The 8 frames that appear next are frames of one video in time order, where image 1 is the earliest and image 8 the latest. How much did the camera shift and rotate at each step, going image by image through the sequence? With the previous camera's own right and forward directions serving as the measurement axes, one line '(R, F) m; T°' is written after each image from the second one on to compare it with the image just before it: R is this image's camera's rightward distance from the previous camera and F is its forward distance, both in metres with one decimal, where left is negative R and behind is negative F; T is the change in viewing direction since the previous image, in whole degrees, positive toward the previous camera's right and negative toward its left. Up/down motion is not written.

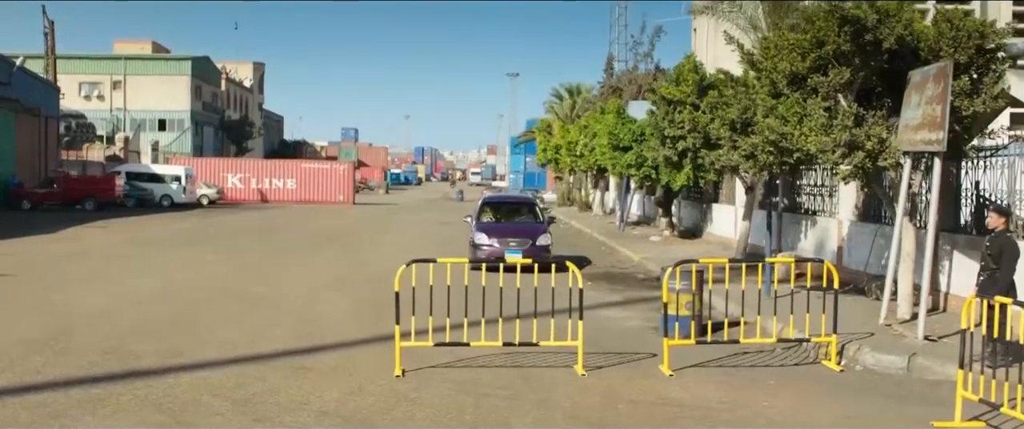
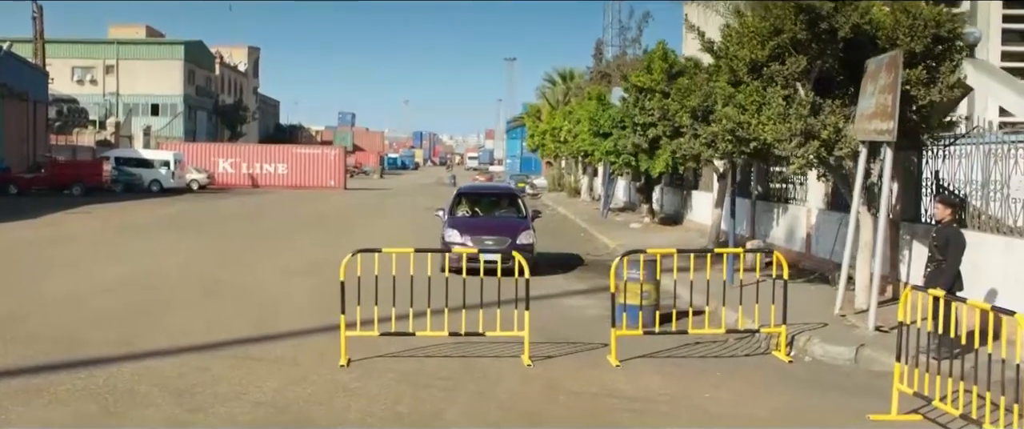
(+0.5, 0.0) m; 0°
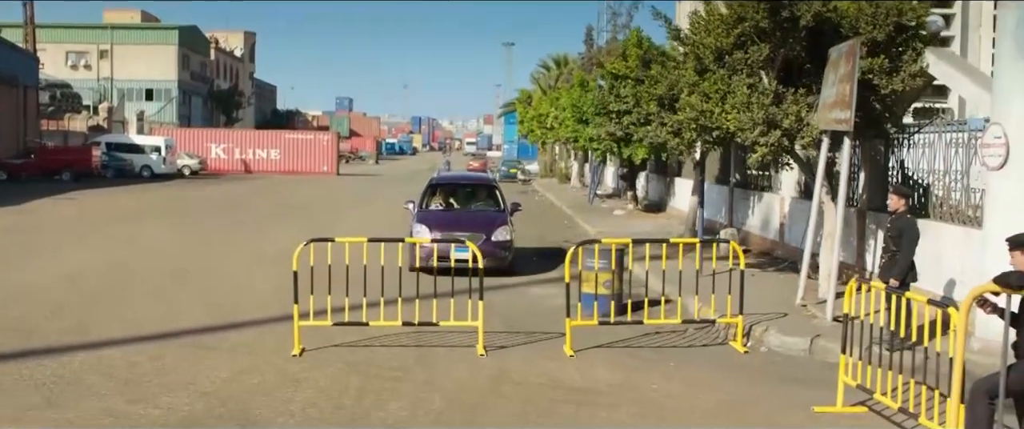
(+0.5, 0.0) m; 0°
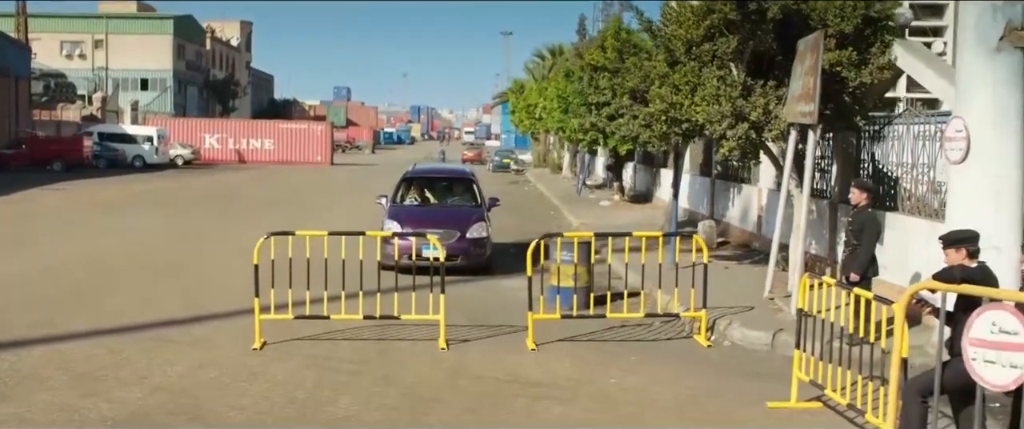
(+0.4, 0.0) m; 0°
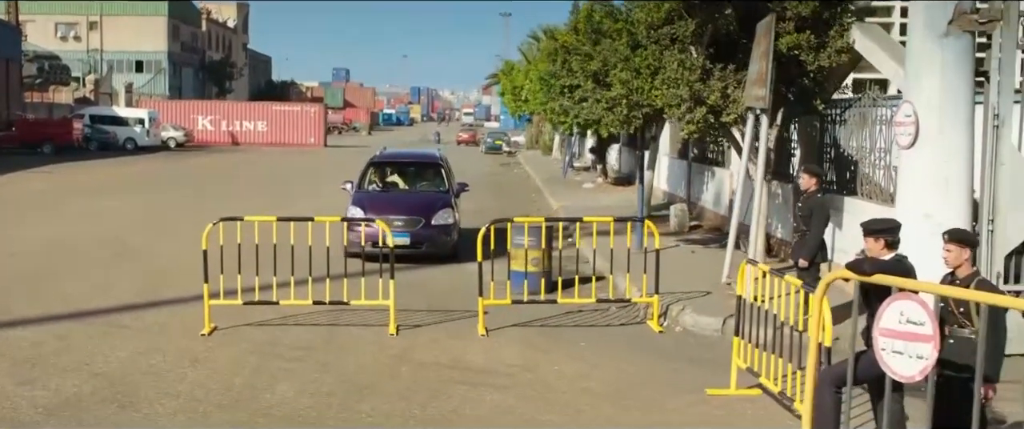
(+0.5, +0.1) m; 0°
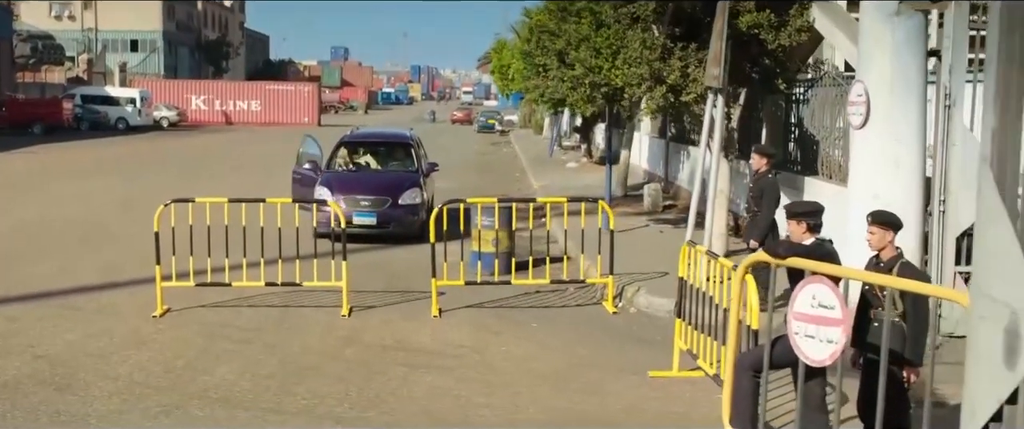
(+0.5, +0.1) m; 0°
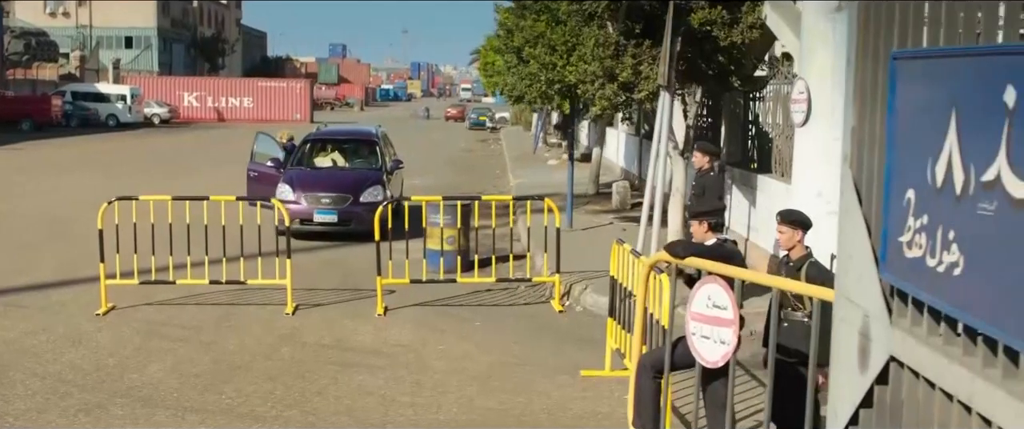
(+0.6, +0.1) m; 0°
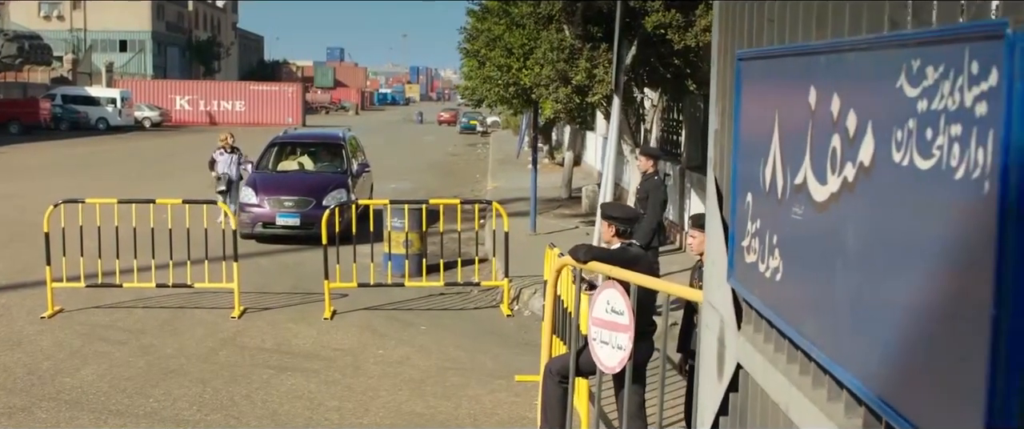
(+0.5, +0.1) m; 0°
